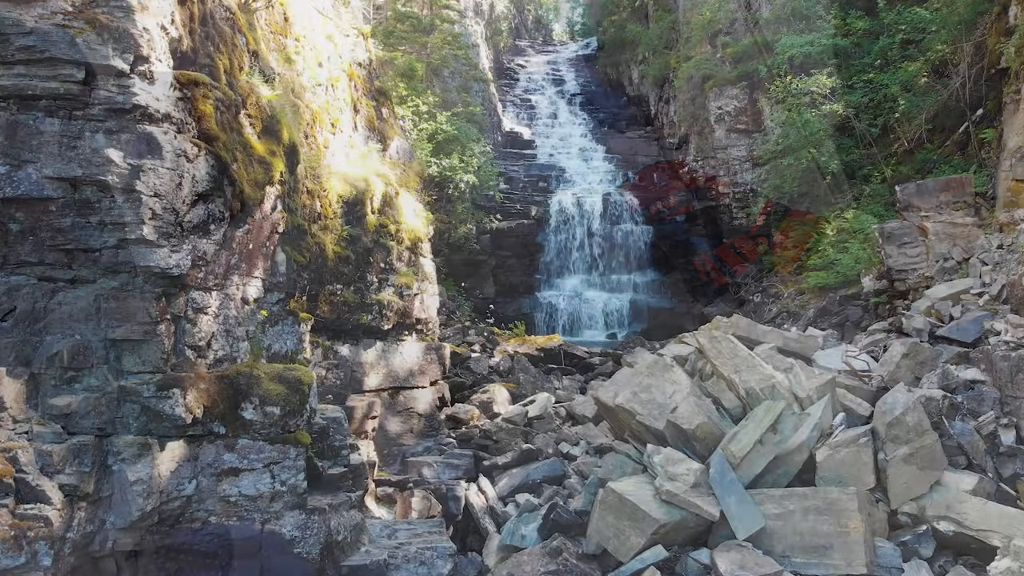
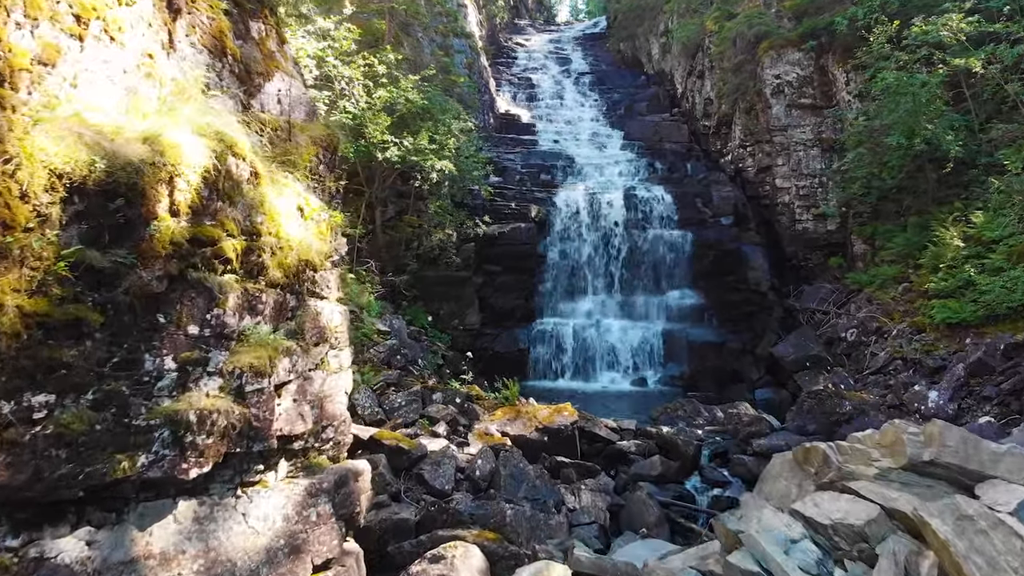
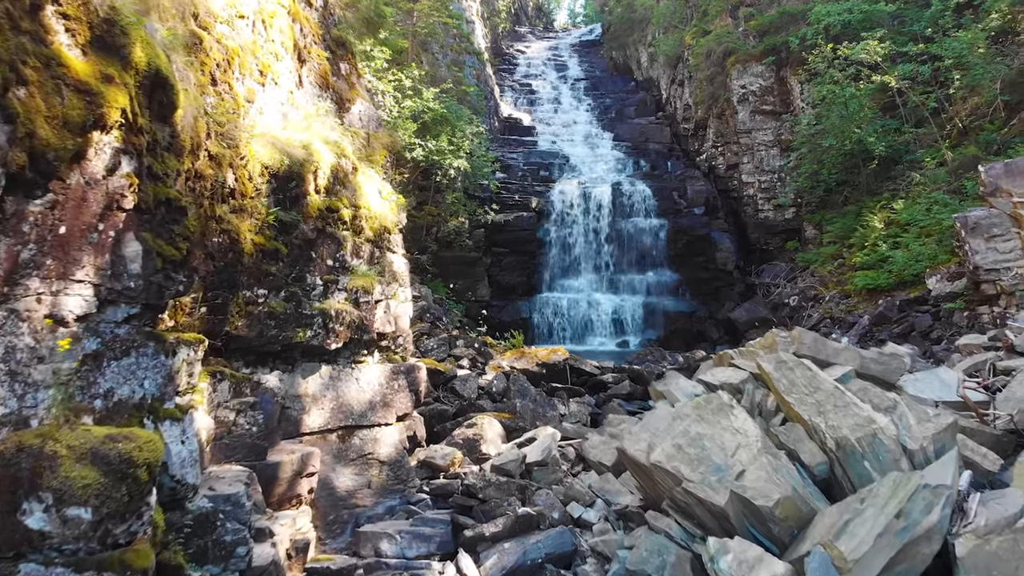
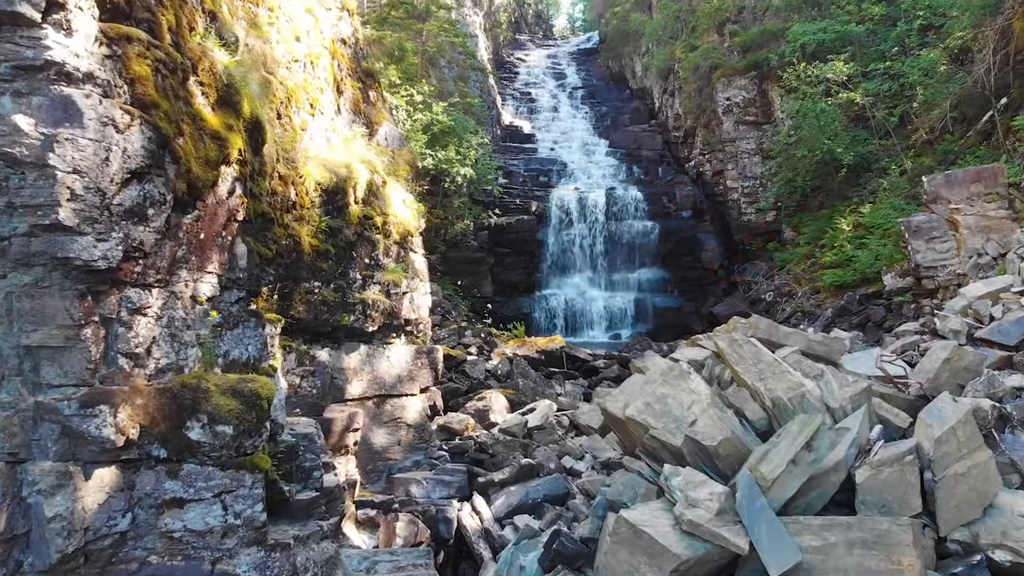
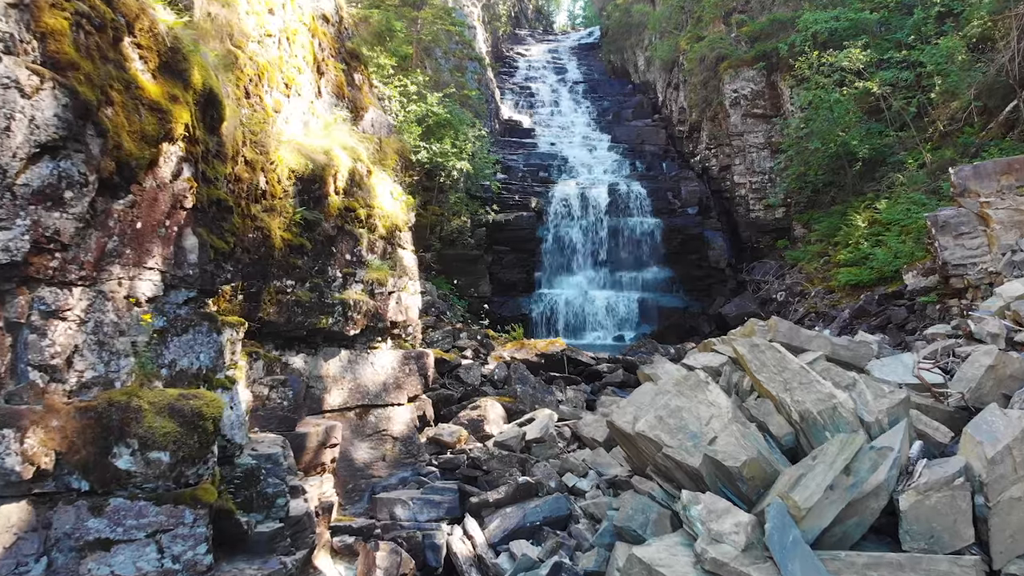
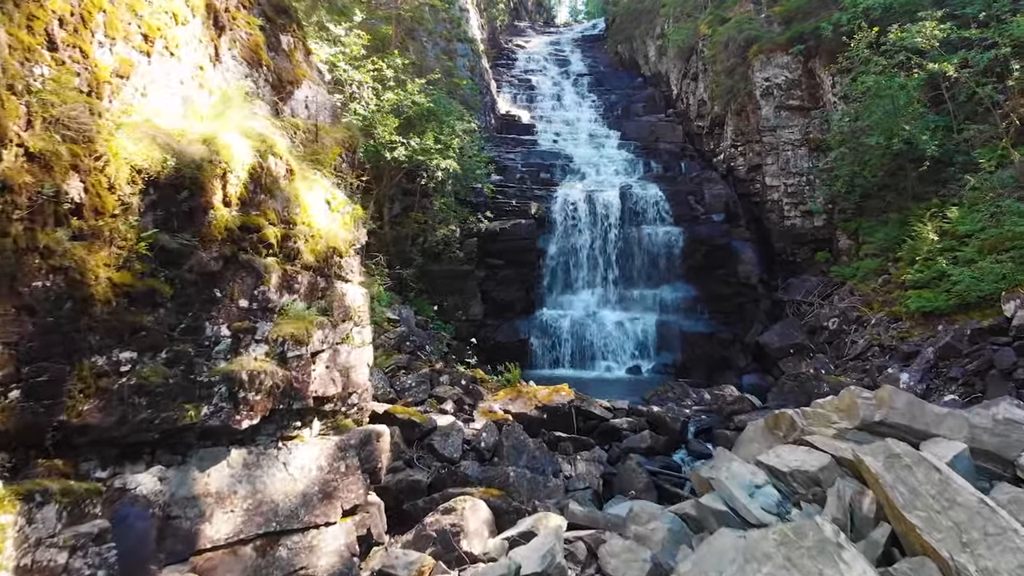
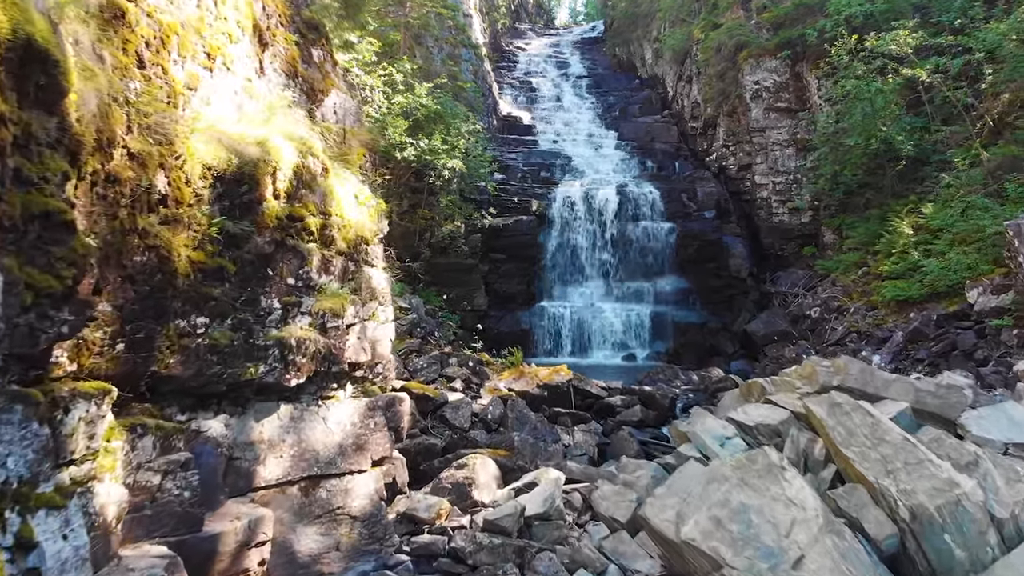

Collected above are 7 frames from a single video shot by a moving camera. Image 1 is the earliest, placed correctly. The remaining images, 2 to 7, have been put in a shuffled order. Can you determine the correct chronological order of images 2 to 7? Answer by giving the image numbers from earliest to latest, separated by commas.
4, 5, 3, 7, 6, 2
